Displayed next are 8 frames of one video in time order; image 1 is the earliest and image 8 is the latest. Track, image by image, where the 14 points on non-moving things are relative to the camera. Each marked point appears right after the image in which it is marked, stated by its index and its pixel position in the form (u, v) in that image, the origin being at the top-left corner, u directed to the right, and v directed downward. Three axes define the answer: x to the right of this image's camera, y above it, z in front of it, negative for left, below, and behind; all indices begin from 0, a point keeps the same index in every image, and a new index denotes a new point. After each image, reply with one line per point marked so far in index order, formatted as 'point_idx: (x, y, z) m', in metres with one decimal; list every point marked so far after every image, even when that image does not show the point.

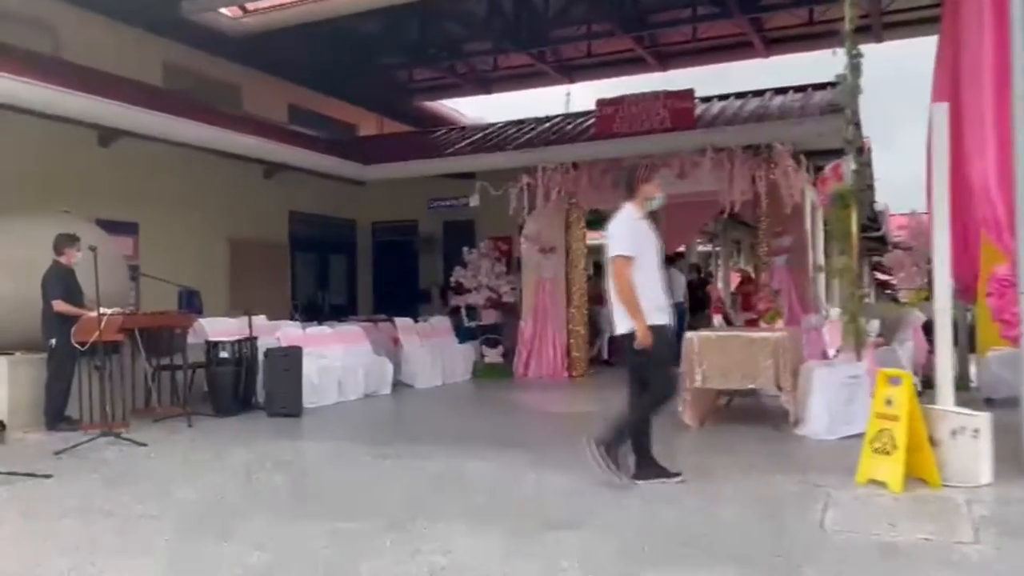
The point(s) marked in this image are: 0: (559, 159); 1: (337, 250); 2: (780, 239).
0: (+0.6, +1.7, +10.6) m
1: (-2.9, +0.6, +13.7) m
2: (+3.2, +0.6, +9.9) m
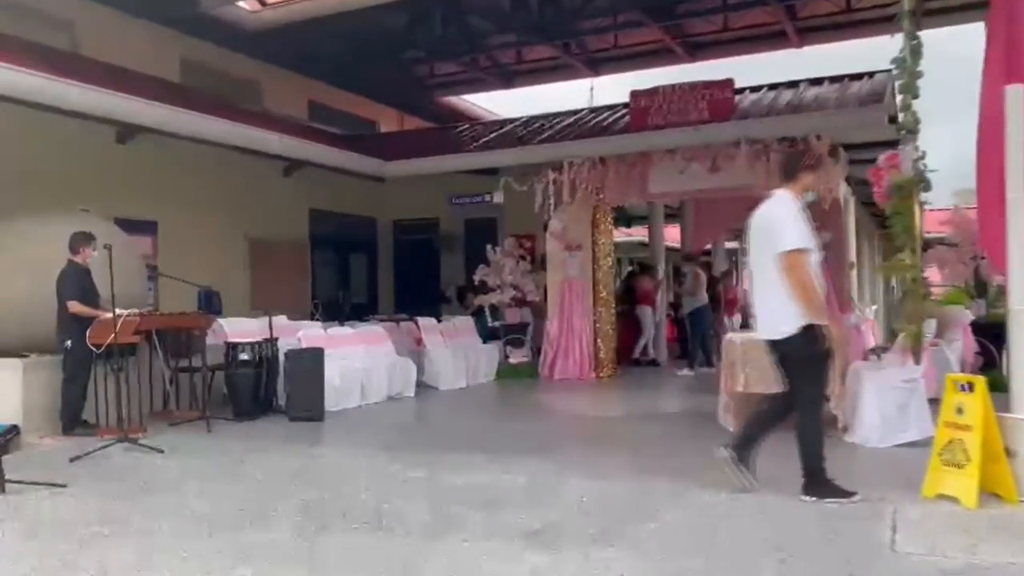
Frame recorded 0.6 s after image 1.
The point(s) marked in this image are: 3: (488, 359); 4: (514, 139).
0: (+0.9, +1.7, +10.3) m
1: (-2.5, +0.7, +13.5) m
2: (+3.6, +0.6, +9.5) m
3: (-0.3, -0.9, +10.6) m
4: (0.0, +2.0, +11.3) m
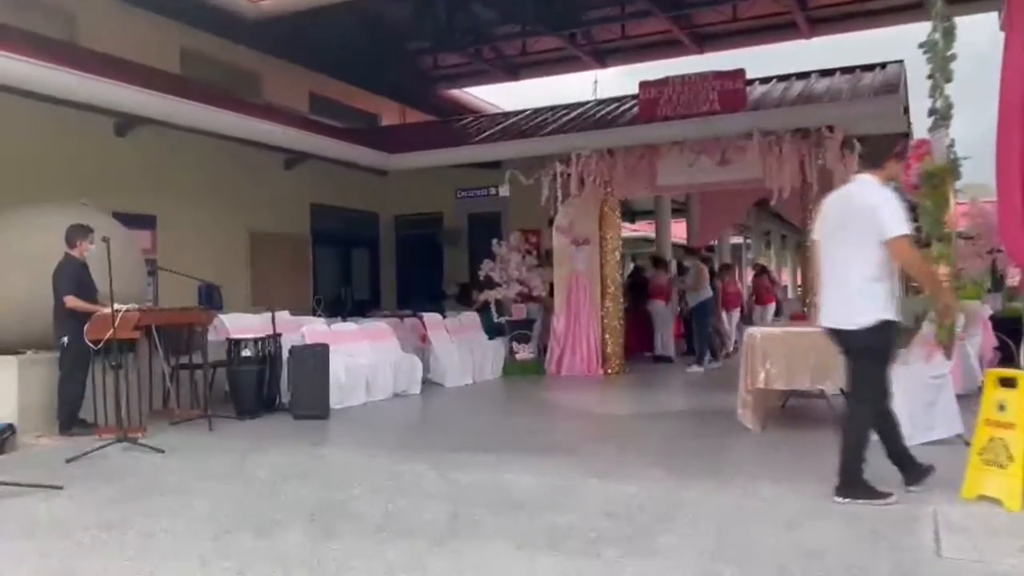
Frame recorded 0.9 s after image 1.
0: (+1.0, +1.8, +10.1) m
1: (-2.5, +0.7, +13.3) m
2: (+3.6, +0.7, +9.4) m
3: (-0.2, -0.9, +10.4) m
4: (+0.1, +2.1, +11.1) m
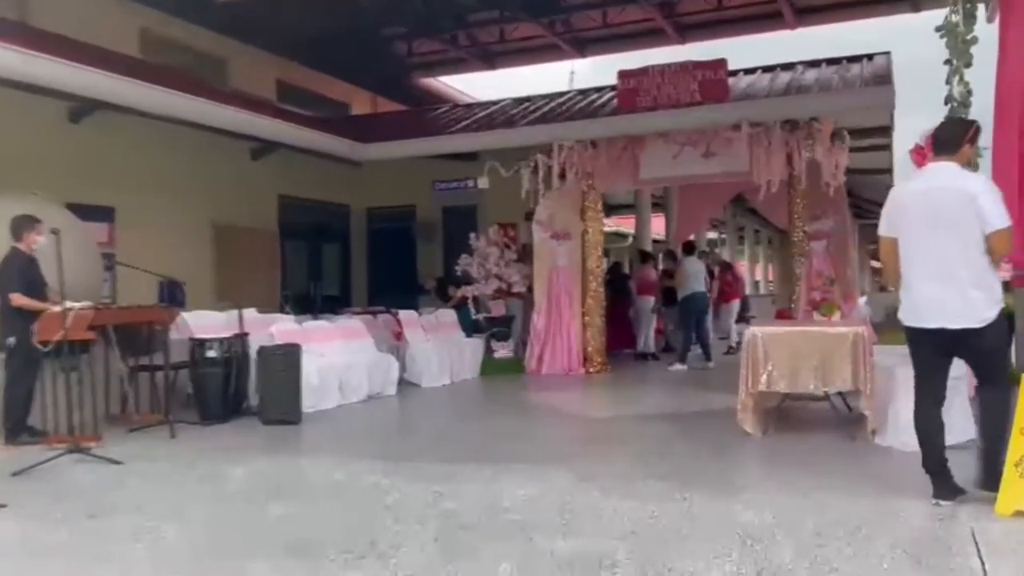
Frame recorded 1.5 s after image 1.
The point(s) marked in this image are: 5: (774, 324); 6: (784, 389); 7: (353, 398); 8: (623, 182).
0: (+0.8, +1.8, +9.7) m
1: (-2.9, +0.8, +12.8) m
2: (+3.4, +0.7, +9.1) m
3: (-0.5, -0.8, +10.0) m
4: (-0.2, +2.2, +10.7) m
5: (+1.7, -0.2, +5.4) m
6: (+1.8, -0.7, +5.4) m
7: (-1.5, -1.1, +7.9) m
8: (+1.3, +1.3, +9.8) m
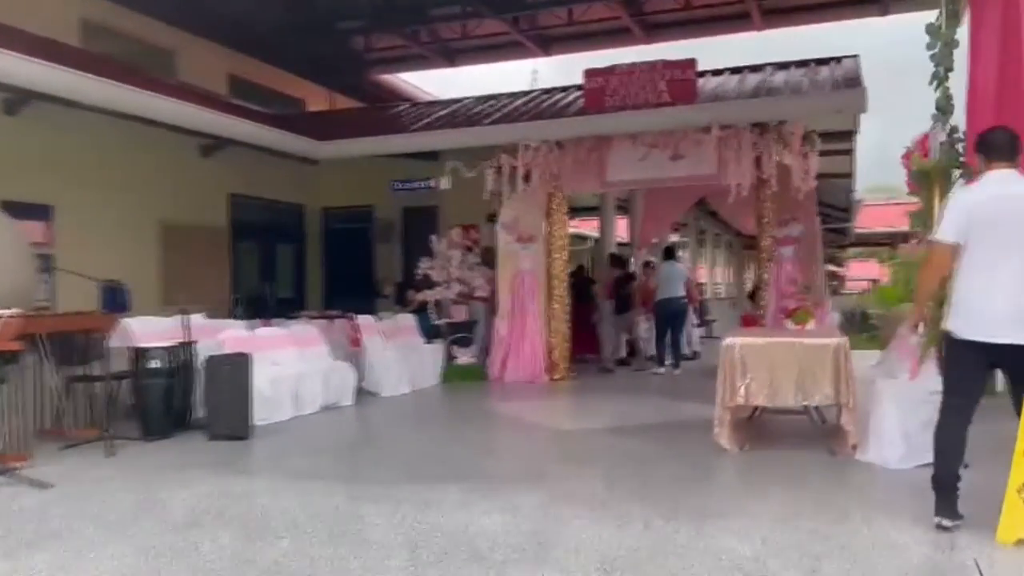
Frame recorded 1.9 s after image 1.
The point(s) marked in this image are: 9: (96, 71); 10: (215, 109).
0: (+0.3, +1.7, +9.4) m
1: (-3.4, +0.8, +12.3) m
2: (+3.0, +0.7, +9.0) m
3: (-0.9, -0.9, +9.6) m
4: (-0.6, +2.1, +10.3) m
5: (+1.5, -0.3, +5.2) m
6: (+1.6, -0.7, +5.1) m
7: (-1.9, -1.1, +7.5) m
8: (+0.9, +1.2, +9.6) m
9: (-4.0, +2.1, +7.8) m
10: (-3.3, +2.0, +9.2) m
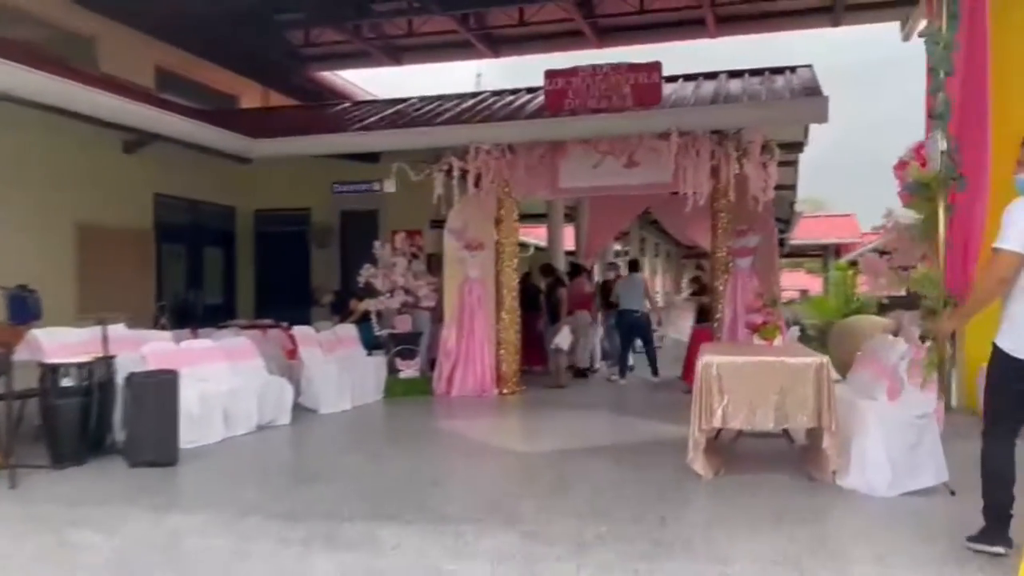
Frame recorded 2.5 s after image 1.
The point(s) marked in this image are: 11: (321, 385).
0: (-0.2, +1.6, +9.0) m
1: (-4.2, +0.7, +11.6) m
2: (+2.5, +0.5, +8.8) m
3: (-1.5, -1.0, +9.1) m
4: (-1.3, +2.0, +9.8) m
5: (+1.3, -0.4, +4.9) m
6: (+1.3, -0.8, +4.8) m
7: (-2.3, -1.2, +6.9) m
8: (+0.3, +1.1, +9.2) m
9: (-4.4, +2.0, +7.0) m
10: (-3.8, +1.9, +8.5) m
11: (-1.9, -1.0, +8.3) m
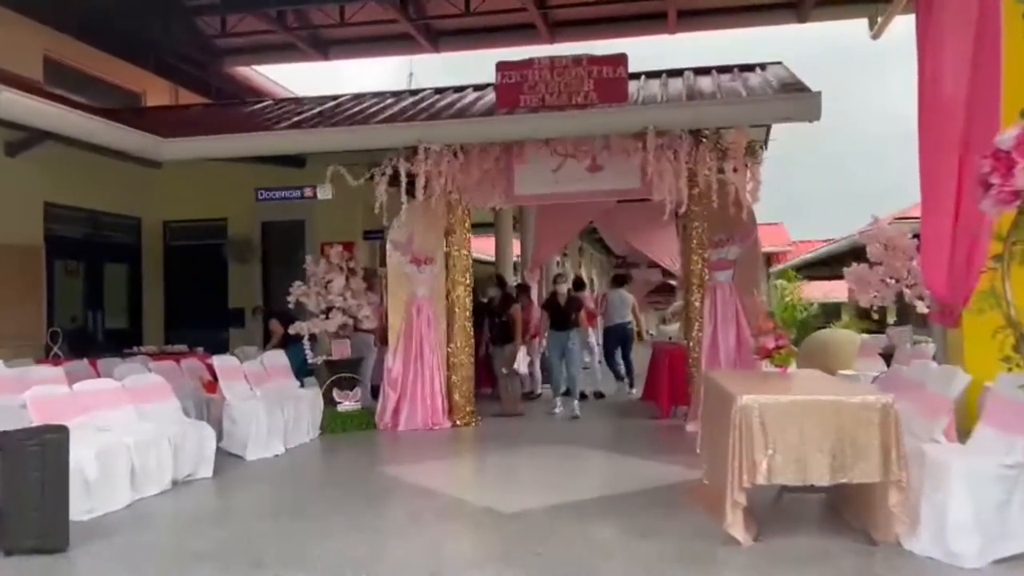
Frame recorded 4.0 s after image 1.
0: (-0.7, +1.4, +8.0) m
1: (-4.9, +0.4, +10.1) m
2: (+2.0, +0.4, +8.0) m
3: (-2.0, -1.2, +7.9) m
4: (-1.8, +1.8, +8.7) m
5: (+1.3, -0.5, +4.0) m
6: (+1.3, -0.9, +3.9) m
7: (-2.5, -1.4, +5.6) m
8: (-0.1, +0.9, +8.2) m
9: (-4.7, +1.8, +5.6) m
10: (-4.2, +1.7, +7.1) m
11: (-2.3, -1.2, +7.0) m
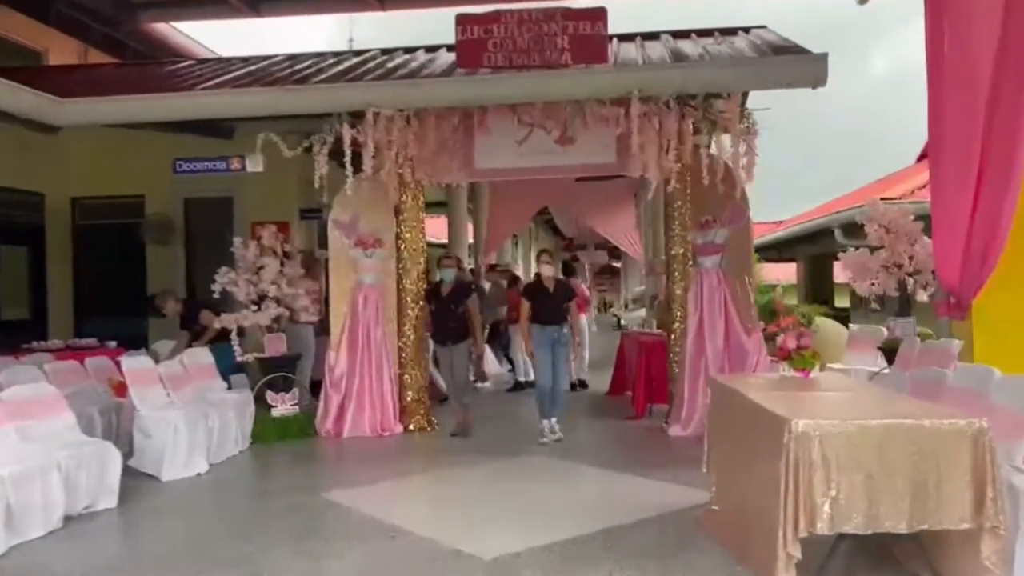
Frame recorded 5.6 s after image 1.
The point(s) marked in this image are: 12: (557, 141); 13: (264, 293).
0: (-1.0, +1.6, +6.9) m
1: (-5.4, +0.5, +8.8) m
2: (+1.7, +0.5, +7.2) m
3: (-2.3, -1.1, +6.8) m
4: (-2.2, +1.9, +7.5) m
5: (+1.2, -0.5, +3.2) m
6: (+1.3, -0.9, +3.1) m
7: (-2.6, -1.3, +4.5) m
8: (-0.5, +1.0, +7.2) m
9: (-4.8, +1.8, +4.2) m
10: (-4.5, +1.8, +5.7) m
11: (-2.5, -1.1, +5.9) m
12: (+0.4, +1.3, +7.0) m
13: (-2.3, -0.1, +7.4) m
